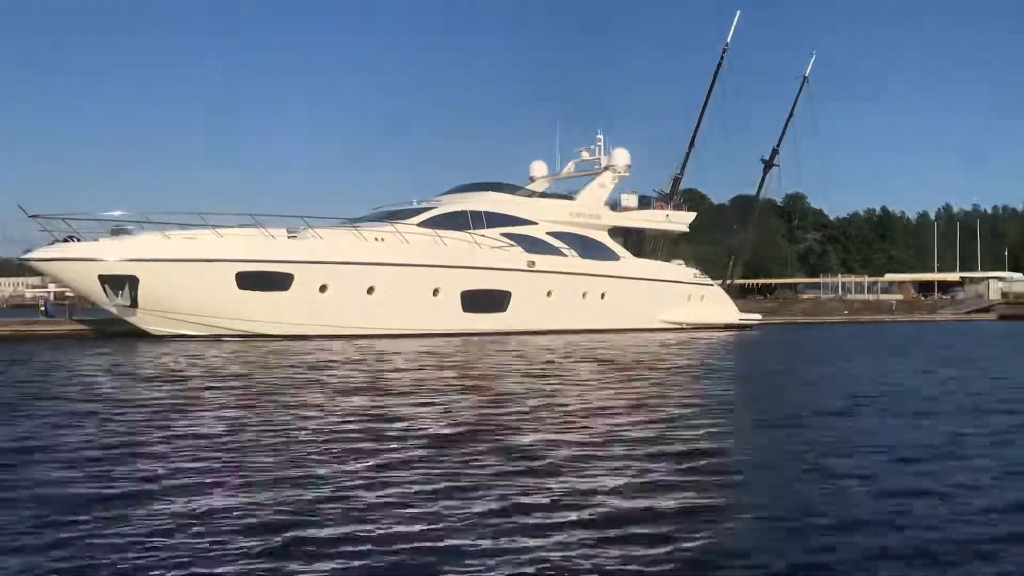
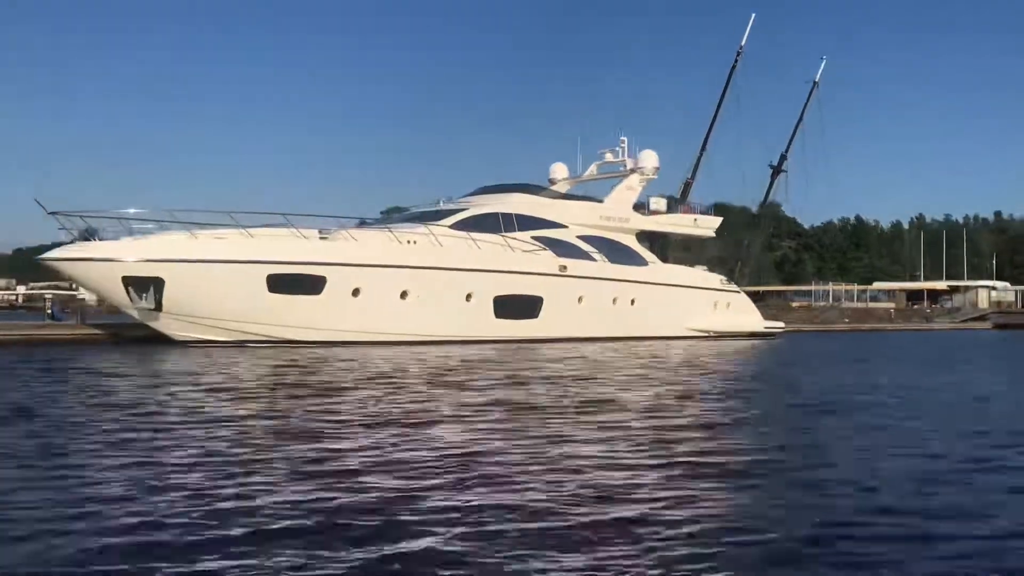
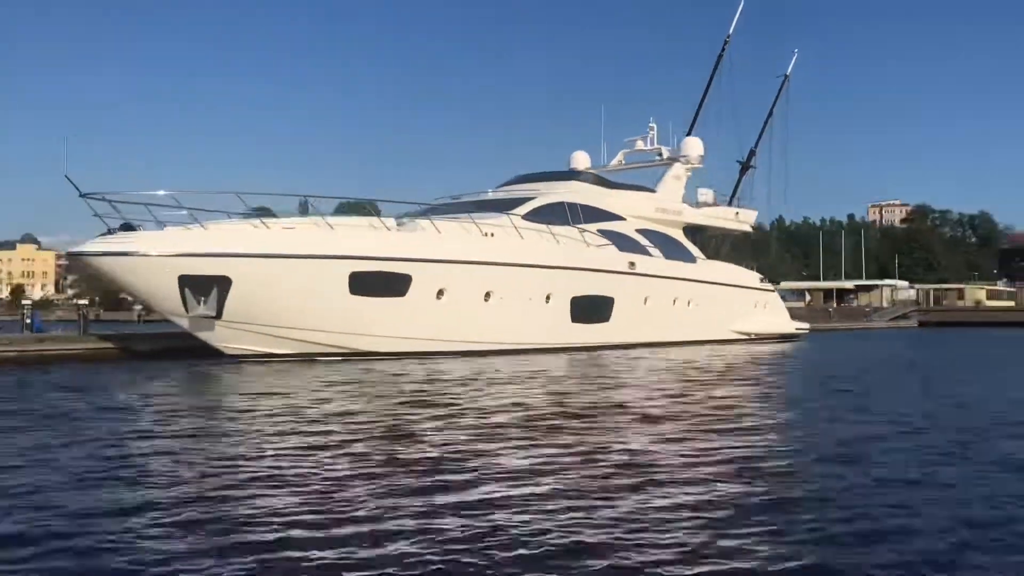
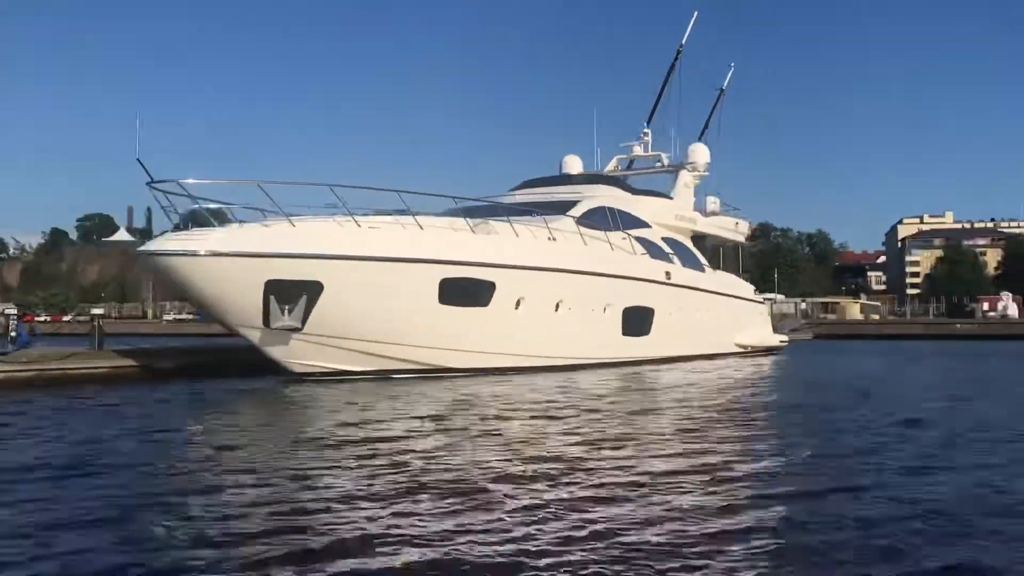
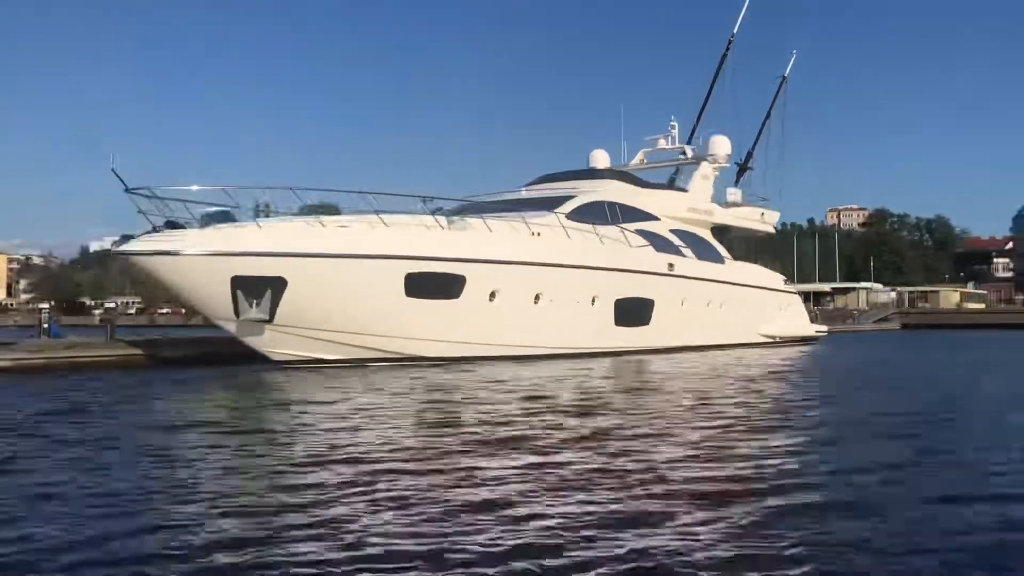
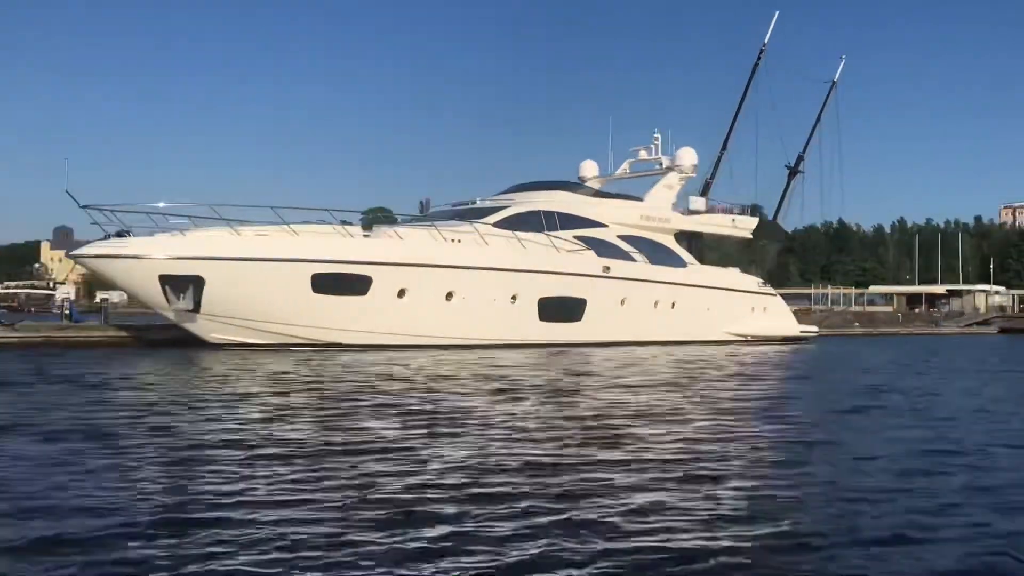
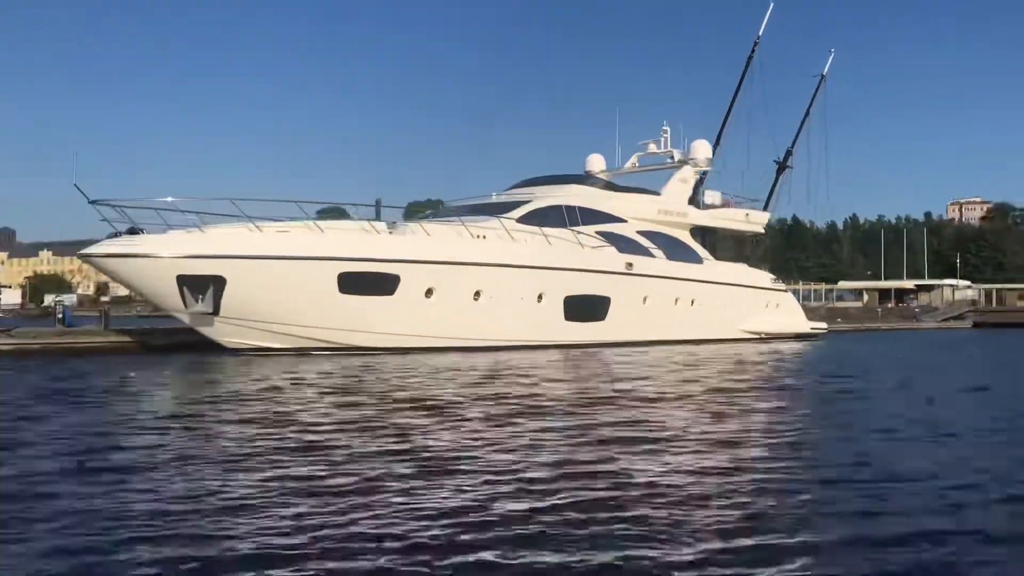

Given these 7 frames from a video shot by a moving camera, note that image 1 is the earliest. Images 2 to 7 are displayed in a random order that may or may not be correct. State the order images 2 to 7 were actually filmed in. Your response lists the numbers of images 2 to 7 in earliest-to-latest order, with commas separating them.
2, 6, 7, 3, 5, 4
